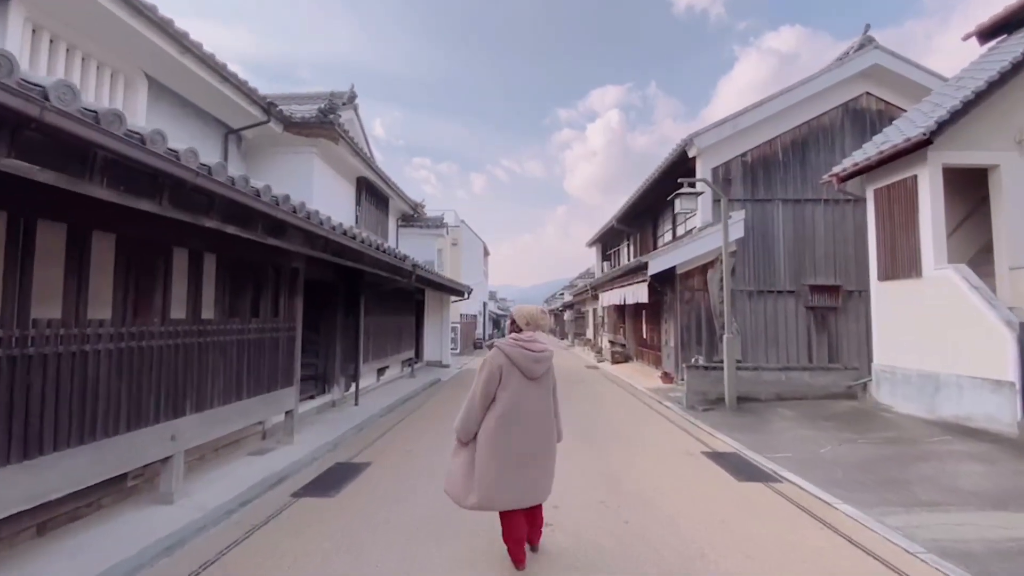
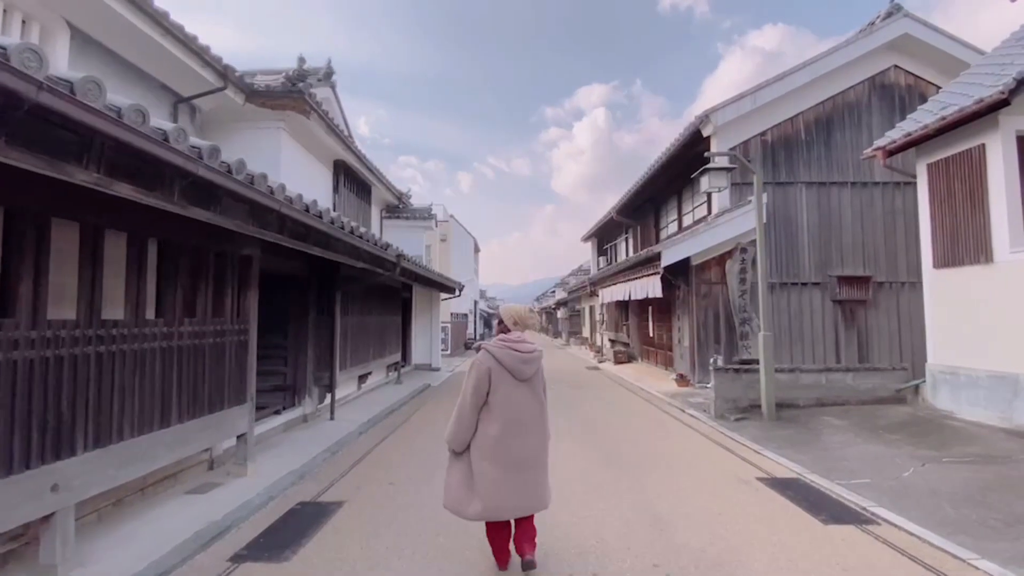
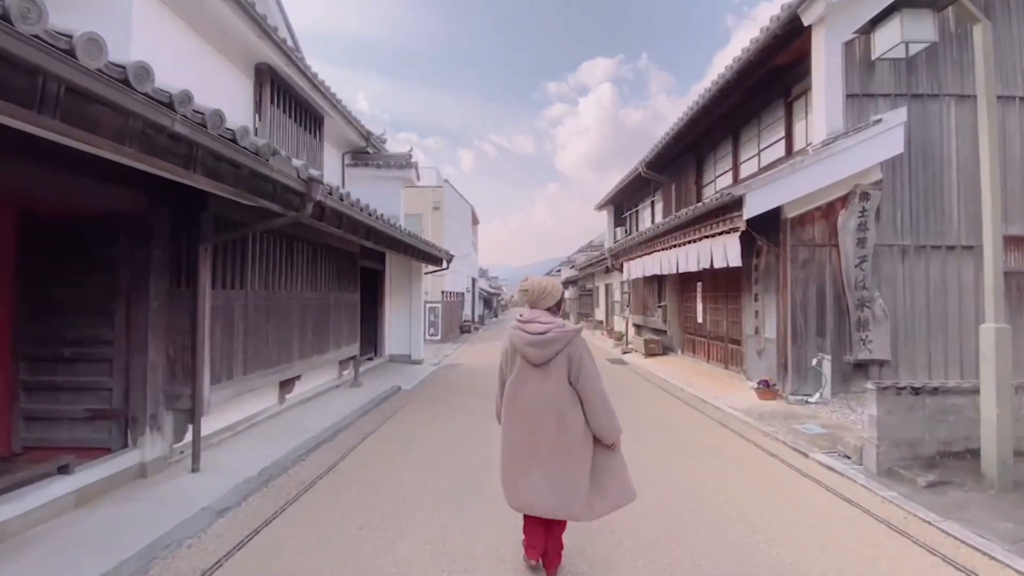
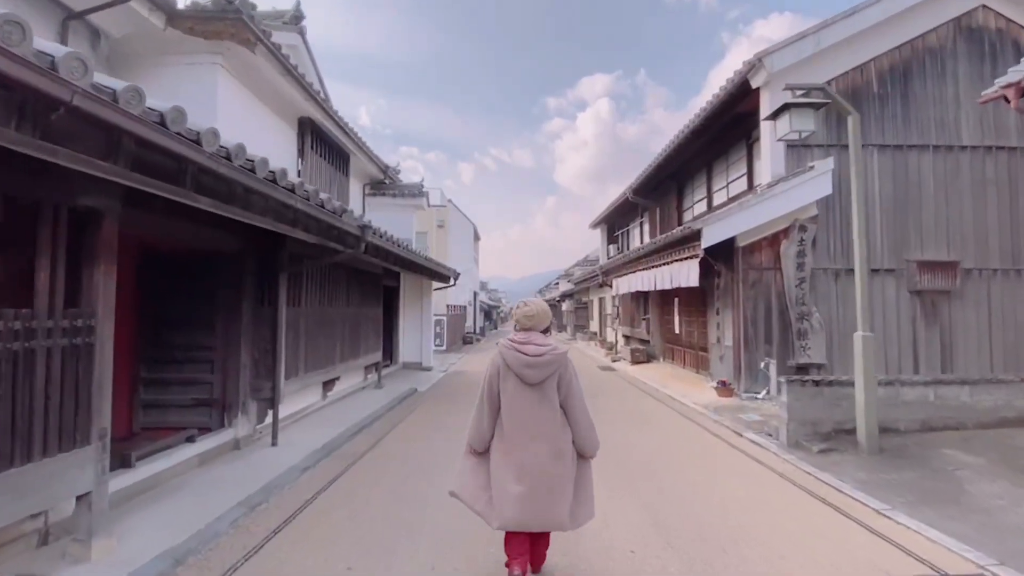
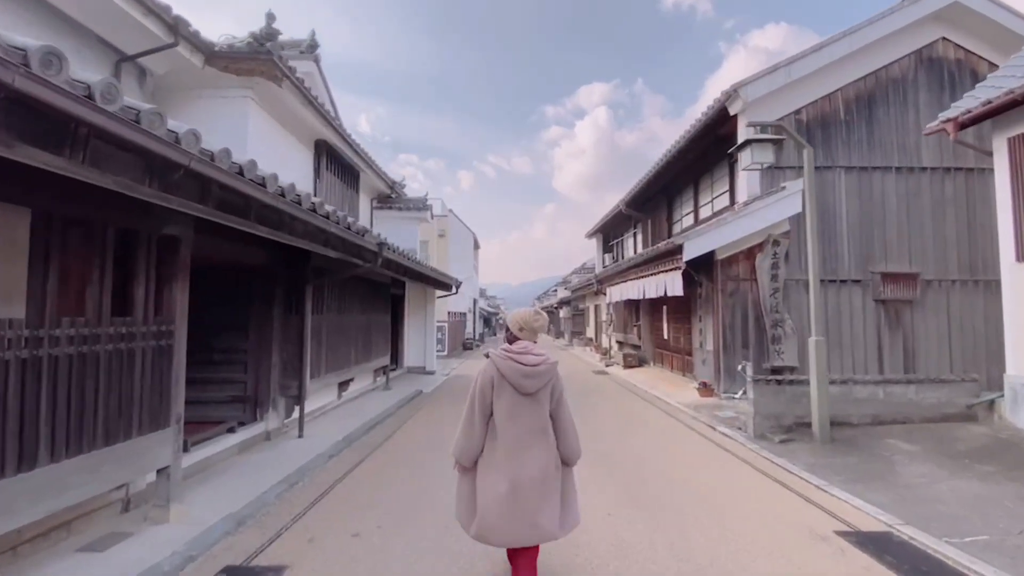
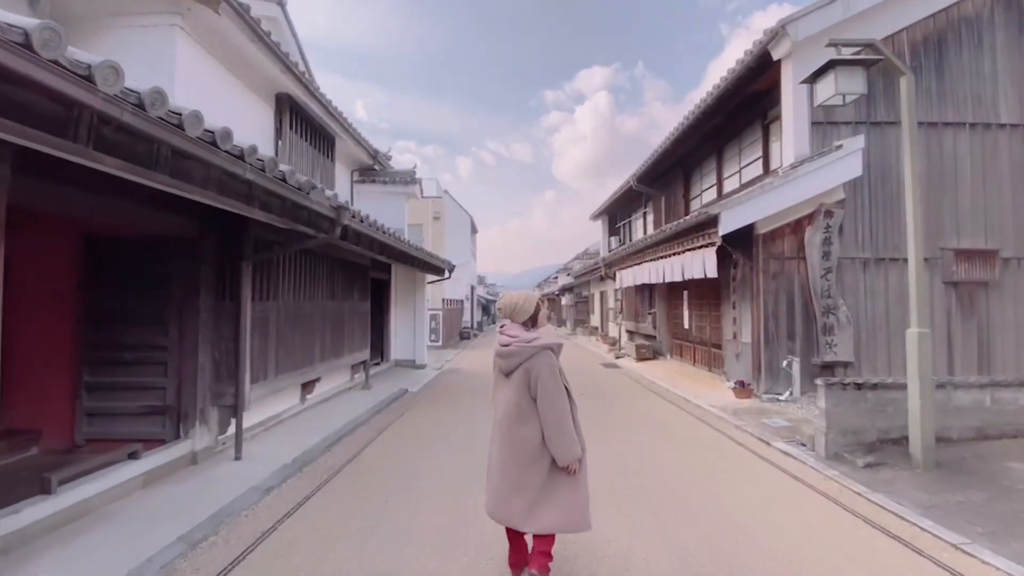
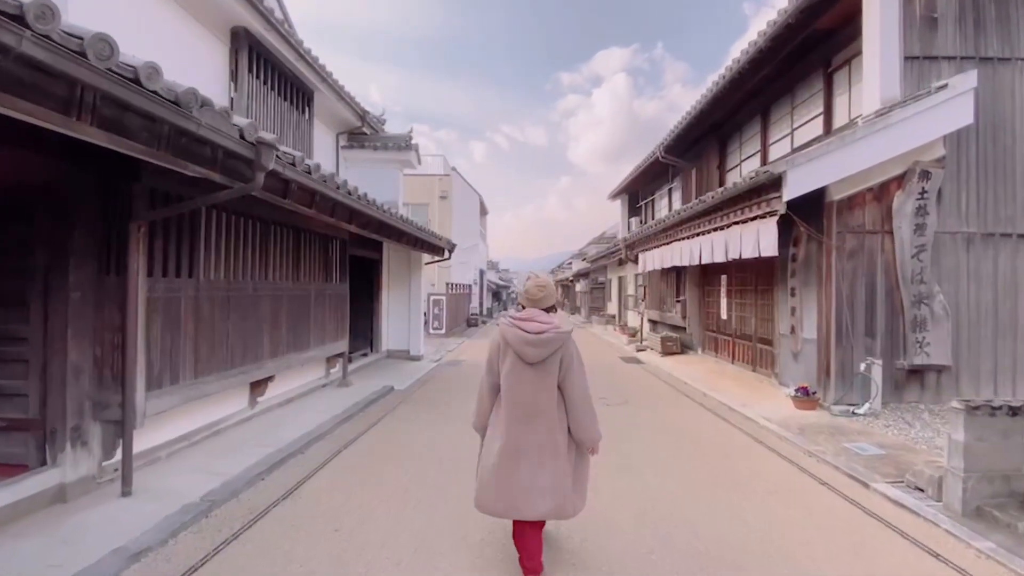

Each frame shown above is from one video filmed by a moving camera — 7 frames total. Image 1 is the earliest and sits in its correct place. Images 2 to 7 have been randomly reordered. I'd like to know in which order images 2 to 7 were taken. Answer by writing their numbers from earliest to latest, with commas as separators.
2, 5, 4, 6, 3, 7
